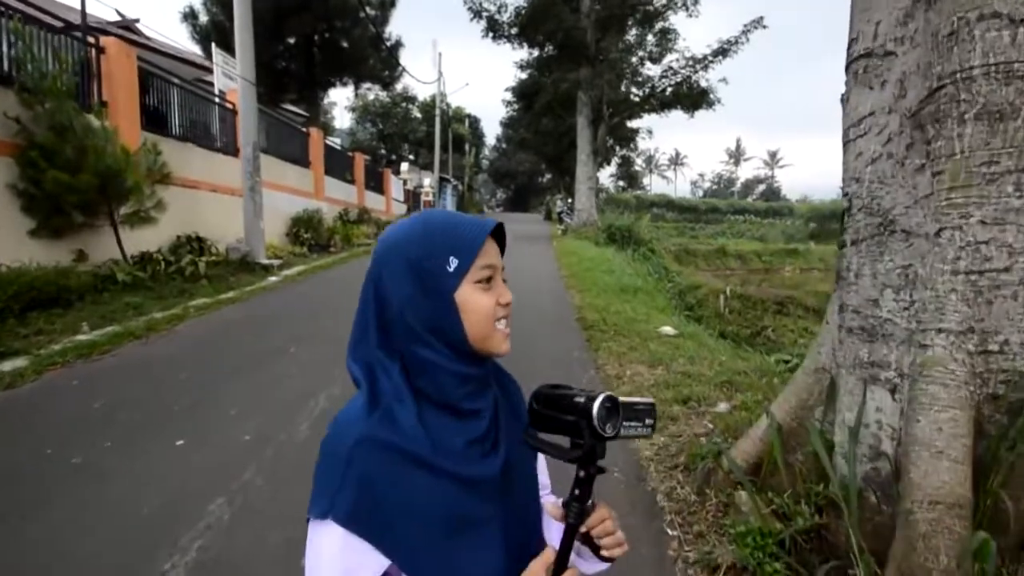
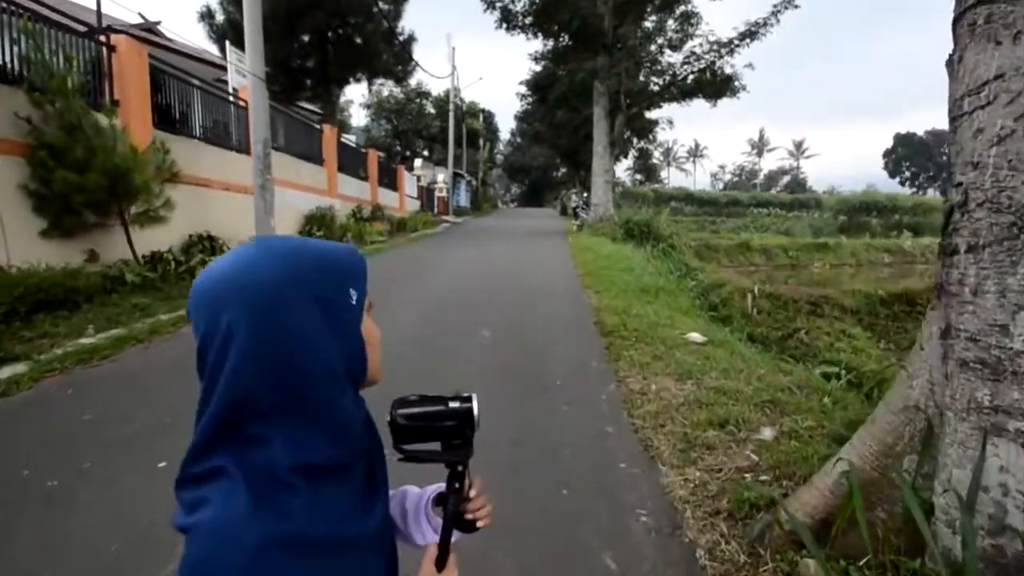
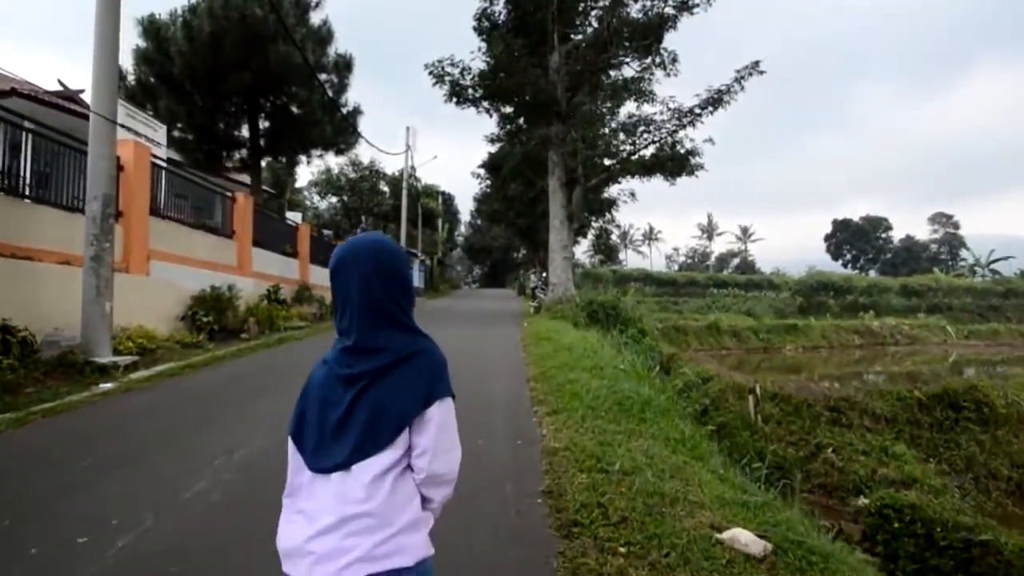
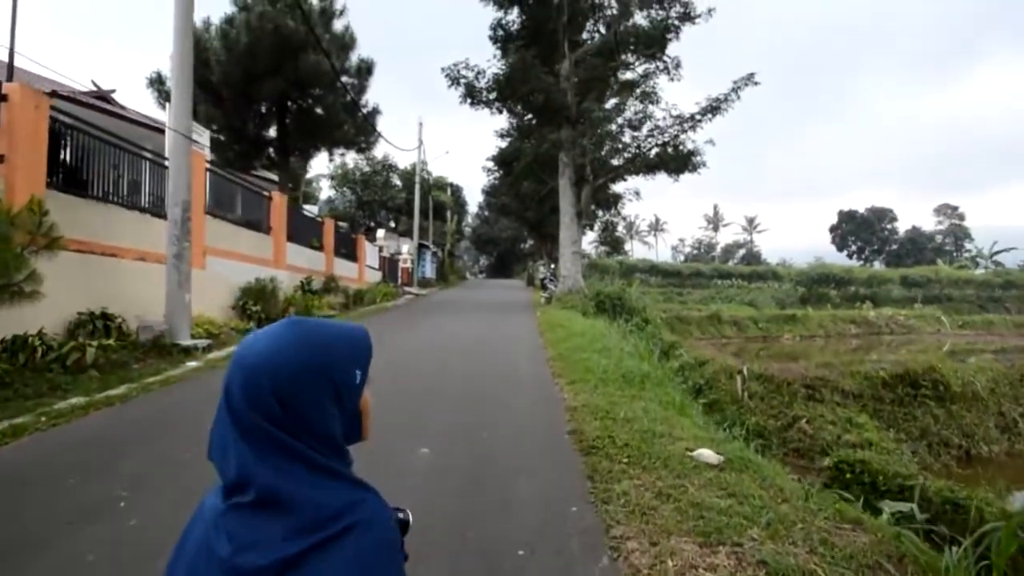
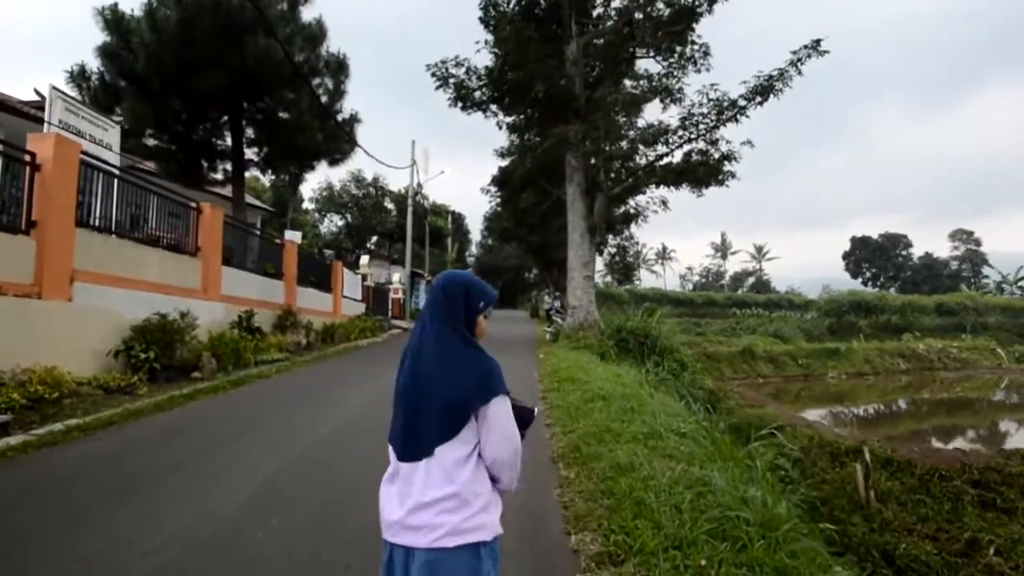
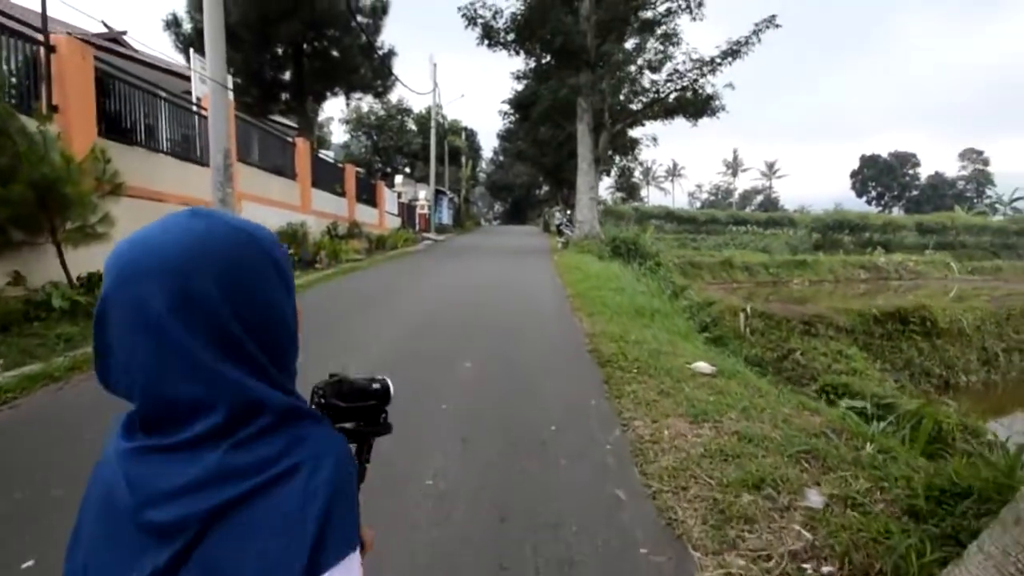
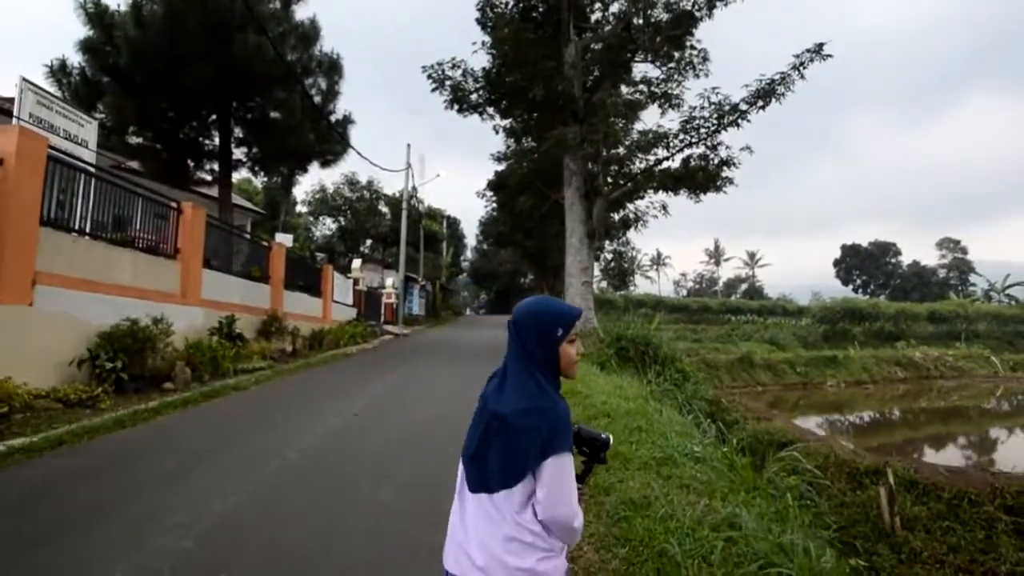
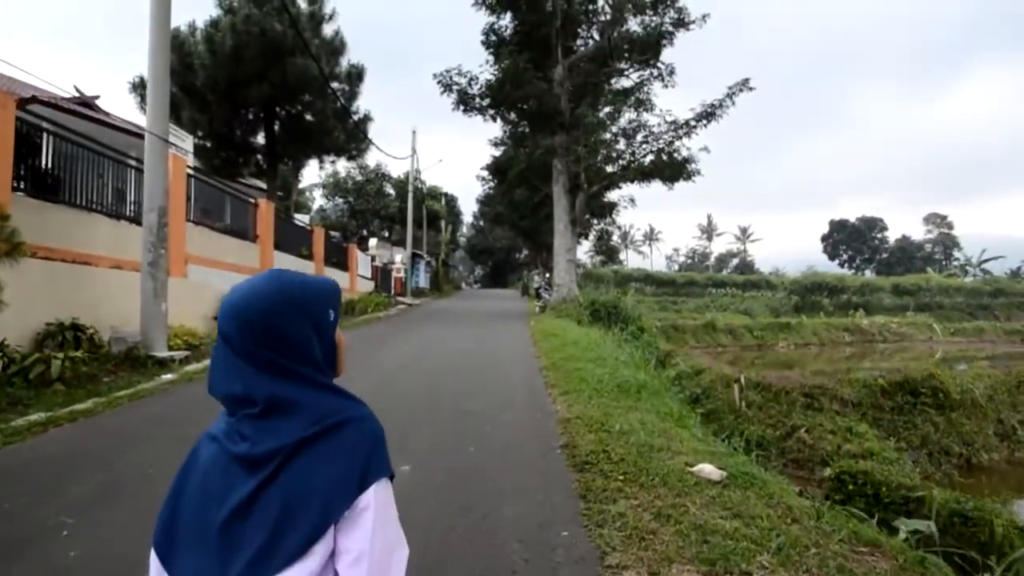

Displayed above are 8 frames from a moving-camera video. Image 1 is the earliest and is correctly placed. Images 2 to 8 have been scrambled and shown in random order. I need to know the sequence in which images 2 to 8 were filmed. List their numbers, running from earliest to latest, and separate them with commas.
2, 6, 4, 8, 3, 5, 7
